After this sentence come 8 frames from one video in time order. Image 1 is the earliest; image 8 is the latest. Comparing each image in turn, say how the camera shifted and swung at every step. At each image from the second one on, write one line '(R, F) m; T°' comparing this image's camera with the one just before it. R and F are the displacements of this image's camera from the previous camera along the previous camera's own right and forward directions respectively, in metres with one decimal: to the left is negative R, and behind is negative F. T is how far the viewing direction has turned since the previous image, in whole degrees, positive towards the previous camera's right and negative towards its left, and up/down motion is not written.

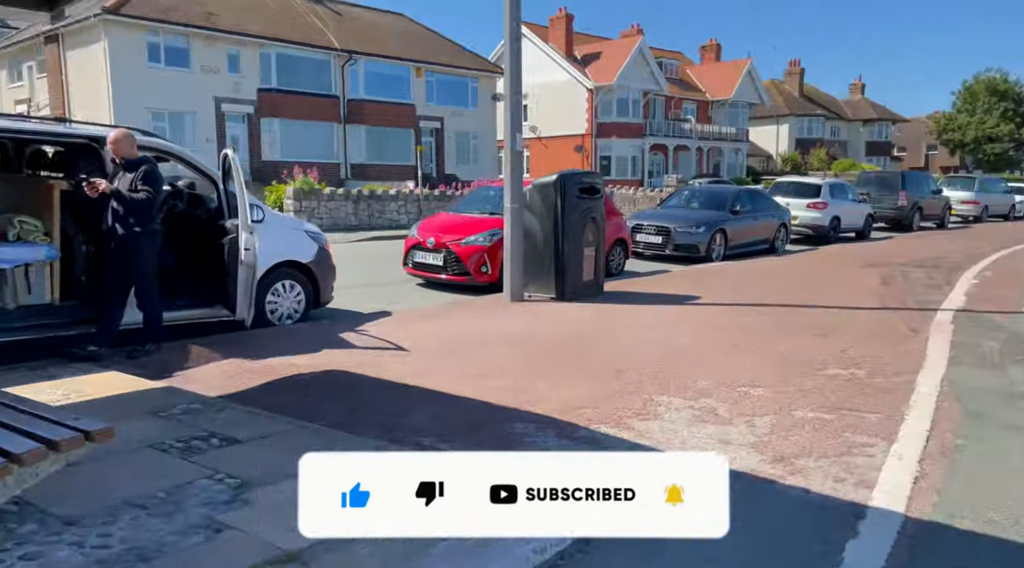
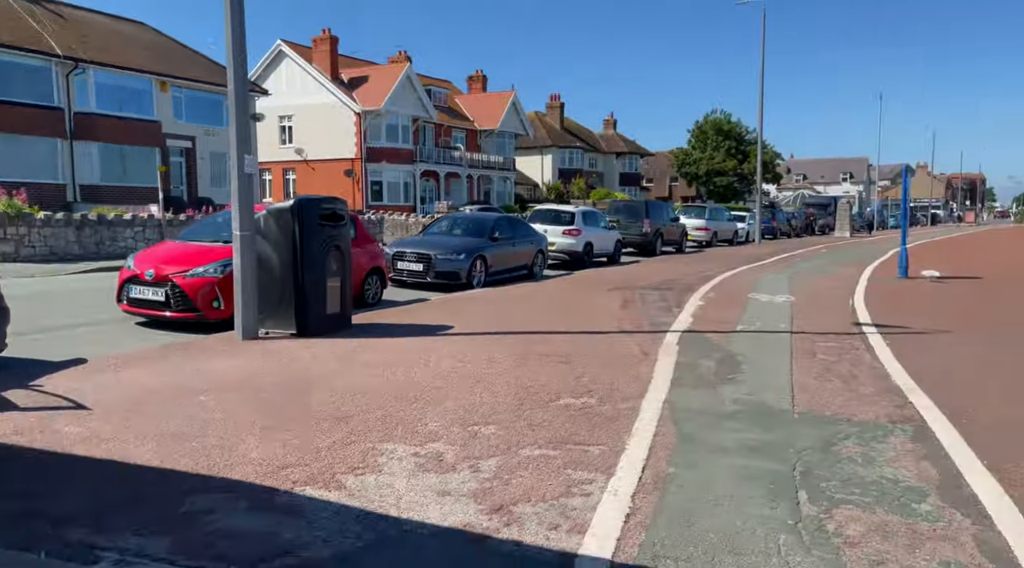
(+0.3, +0.2) m; +15°
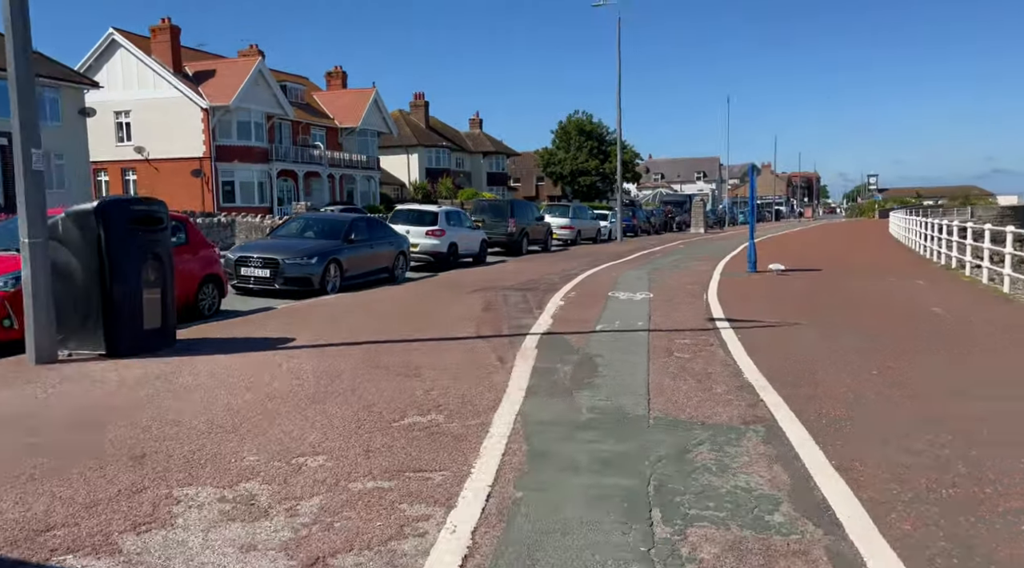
(+0.2, +0.4) m; +9°
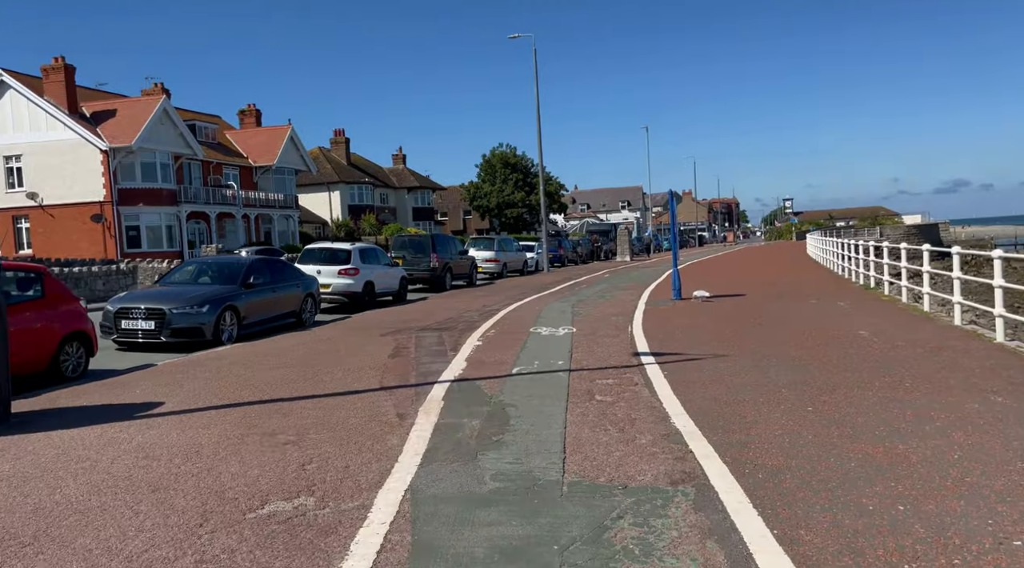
(+0.3, +0.8) m; +5°
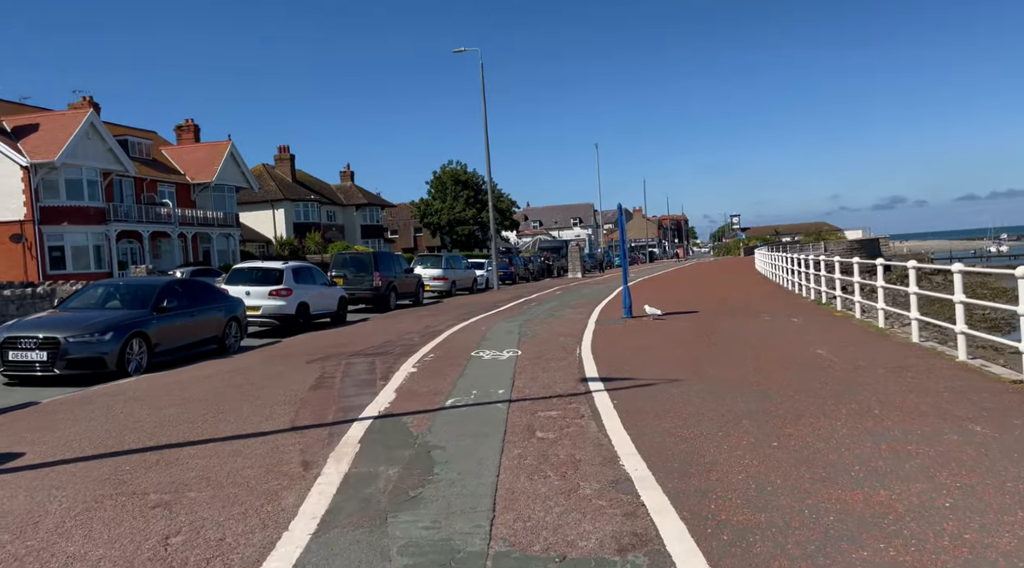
(+0.2, +0.9) m; +3°
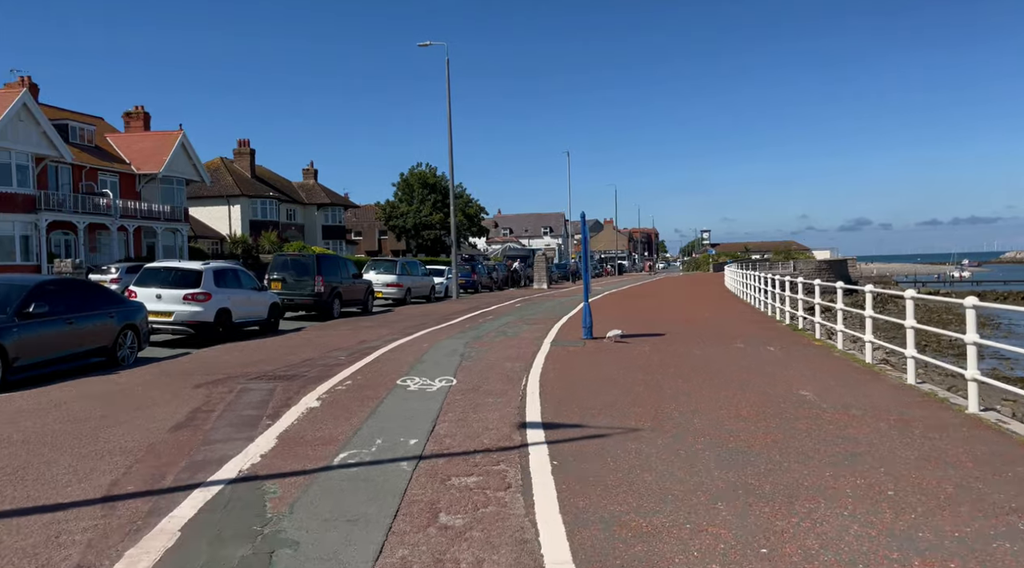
(+0.4, +1.9) m; +2°
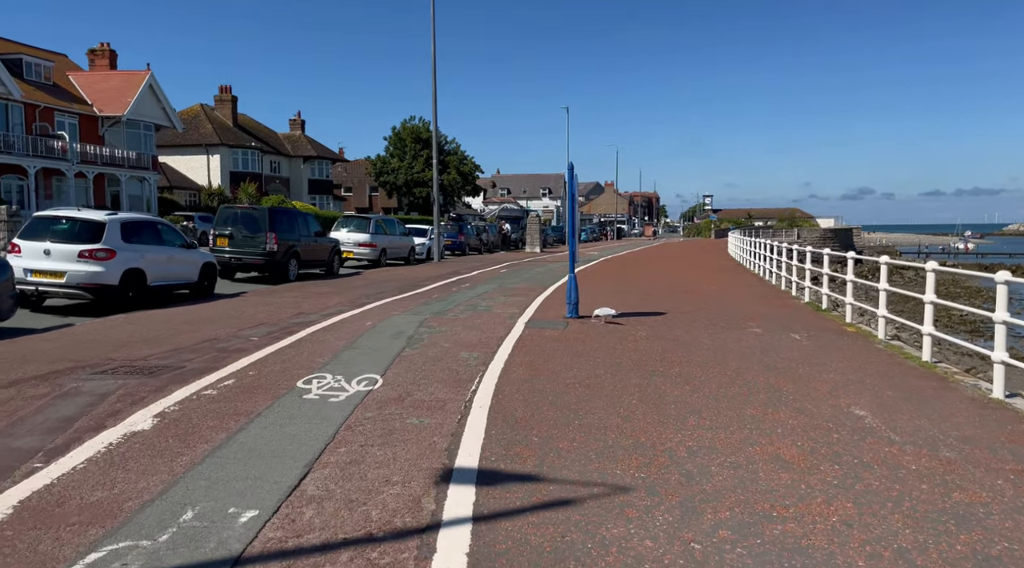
(+0.5, +2.9) m; 0°
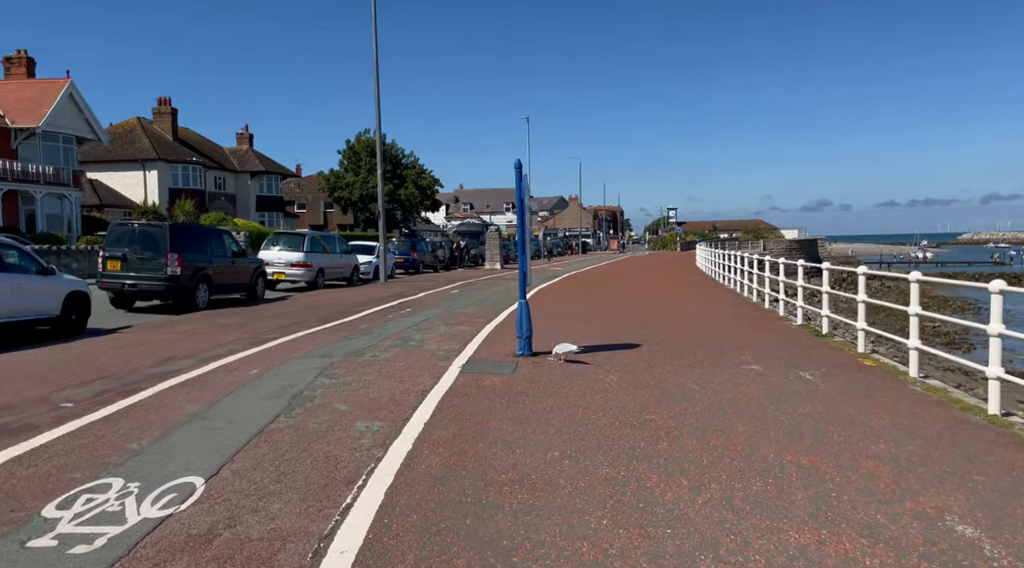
(+0.4, +2.9) m; +2°
